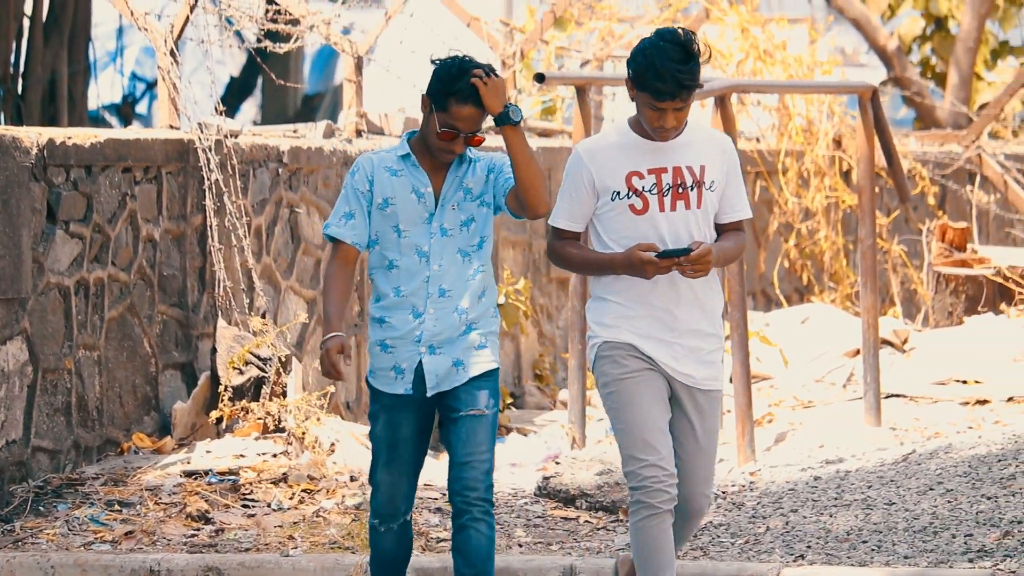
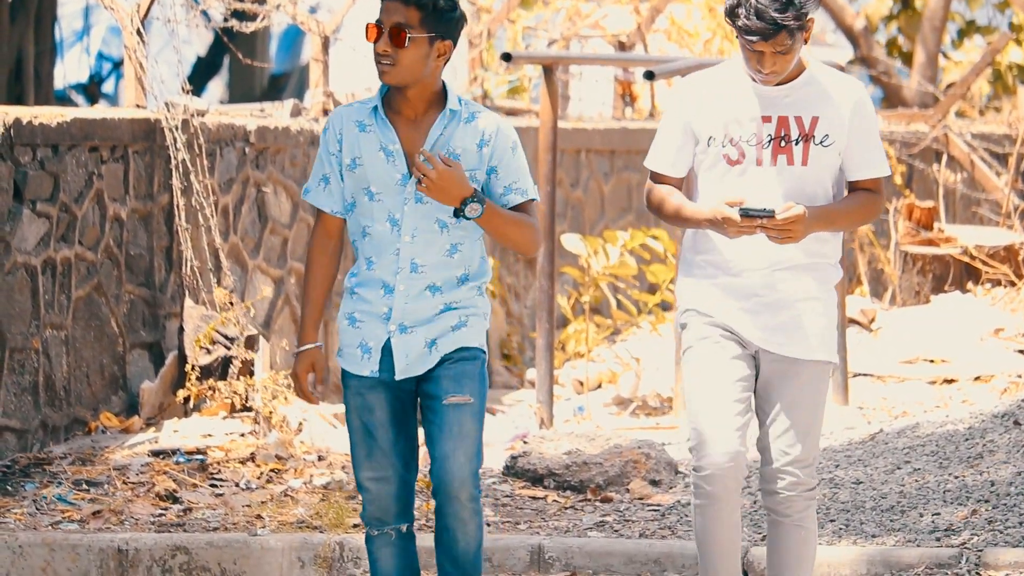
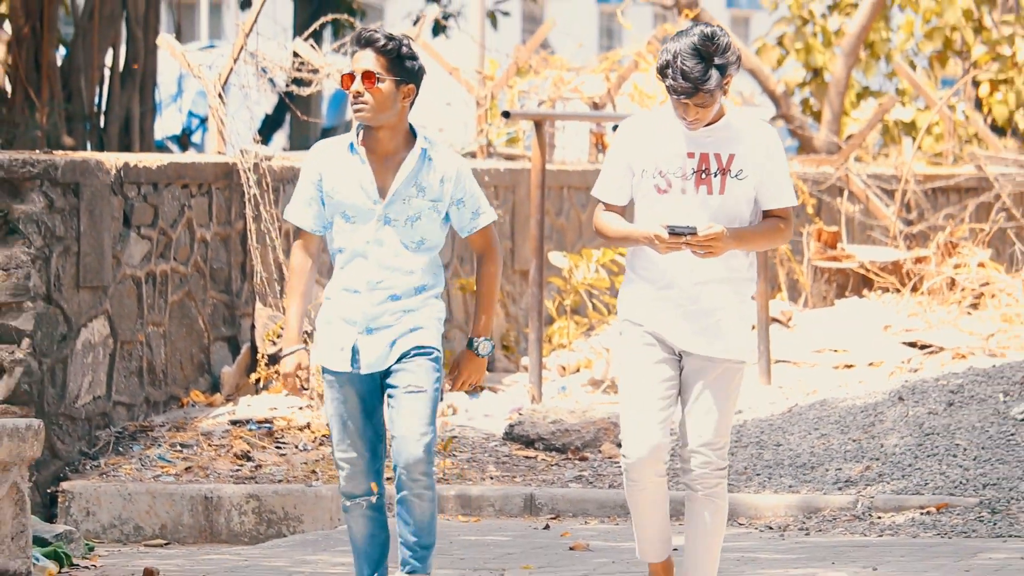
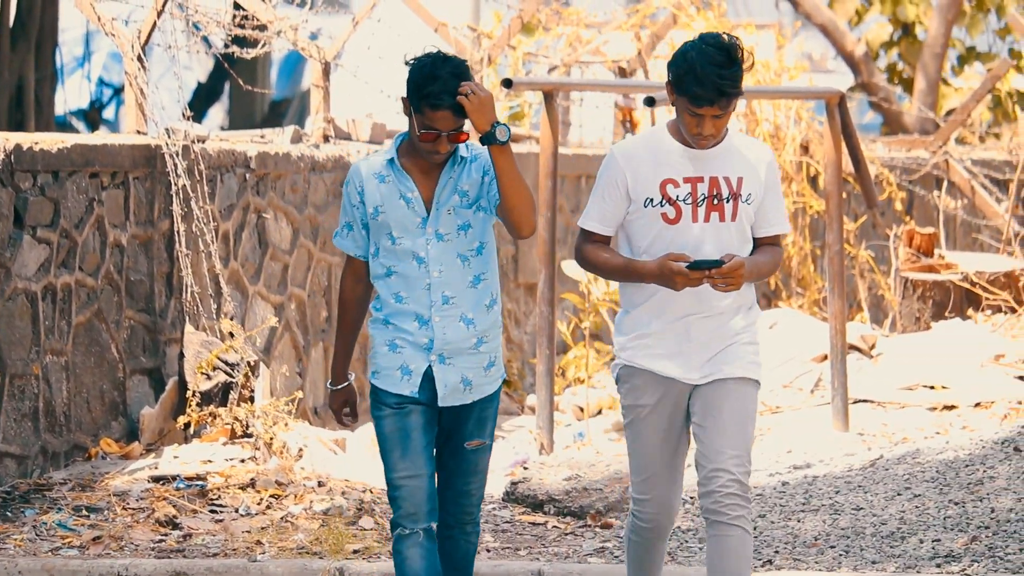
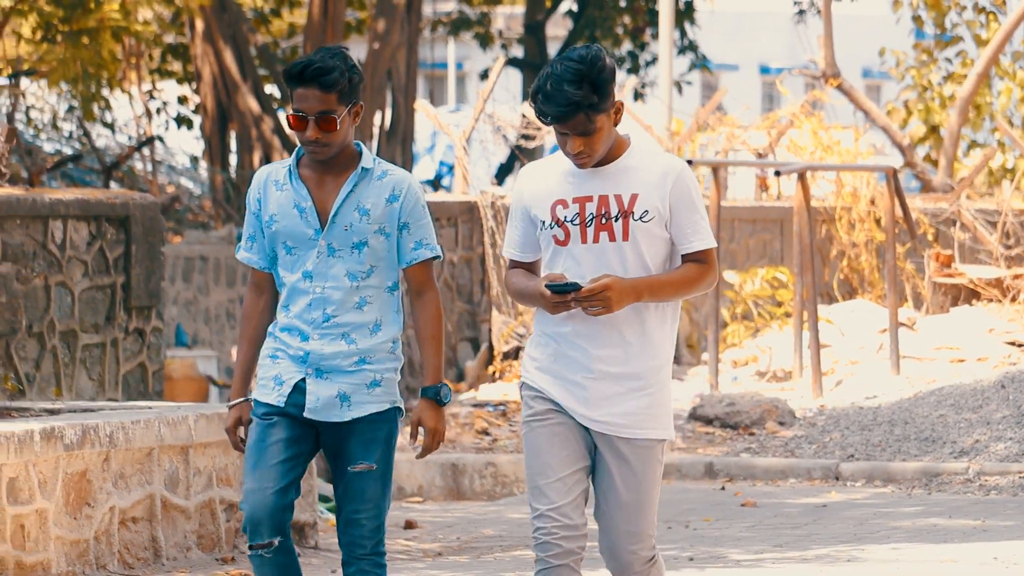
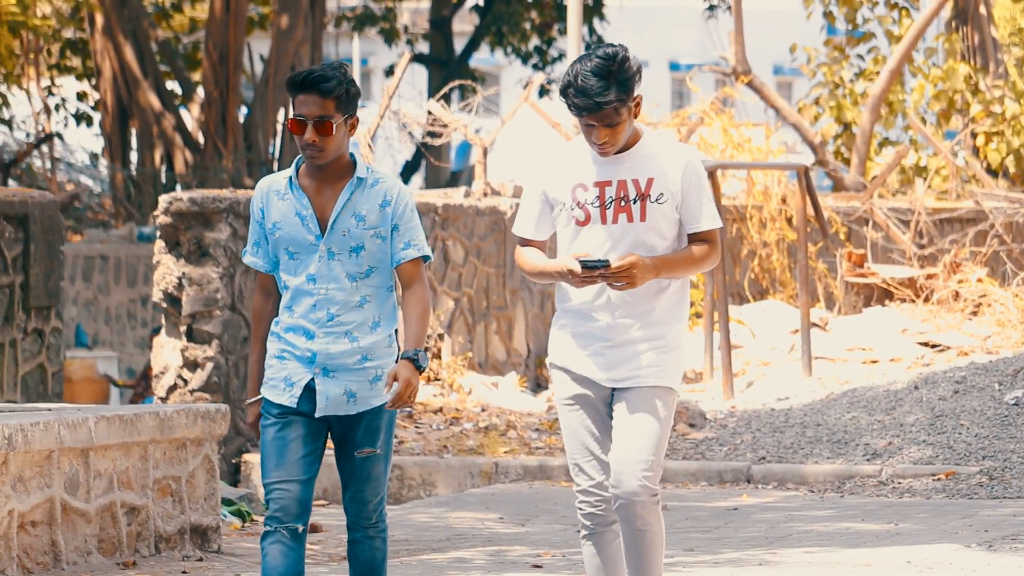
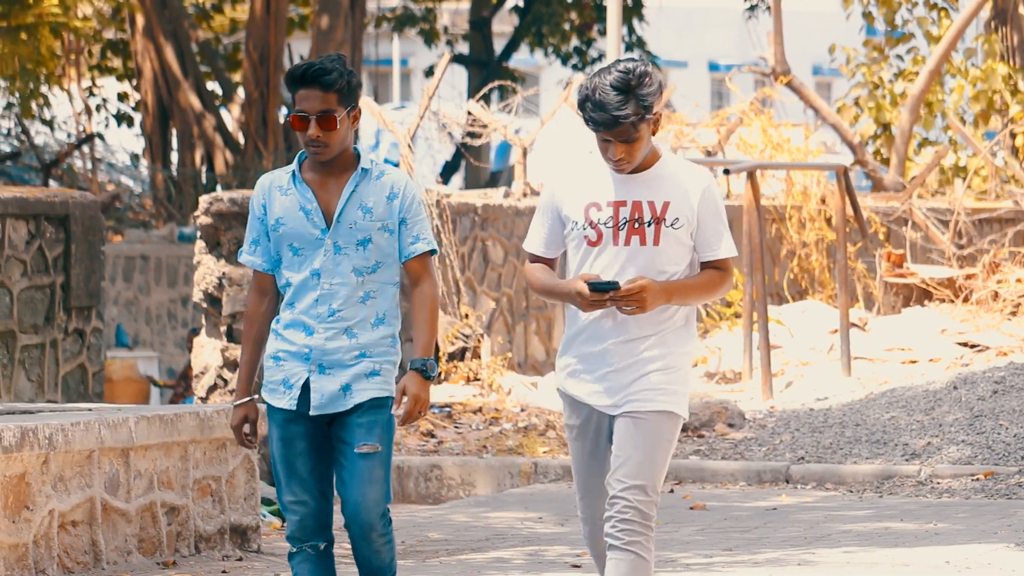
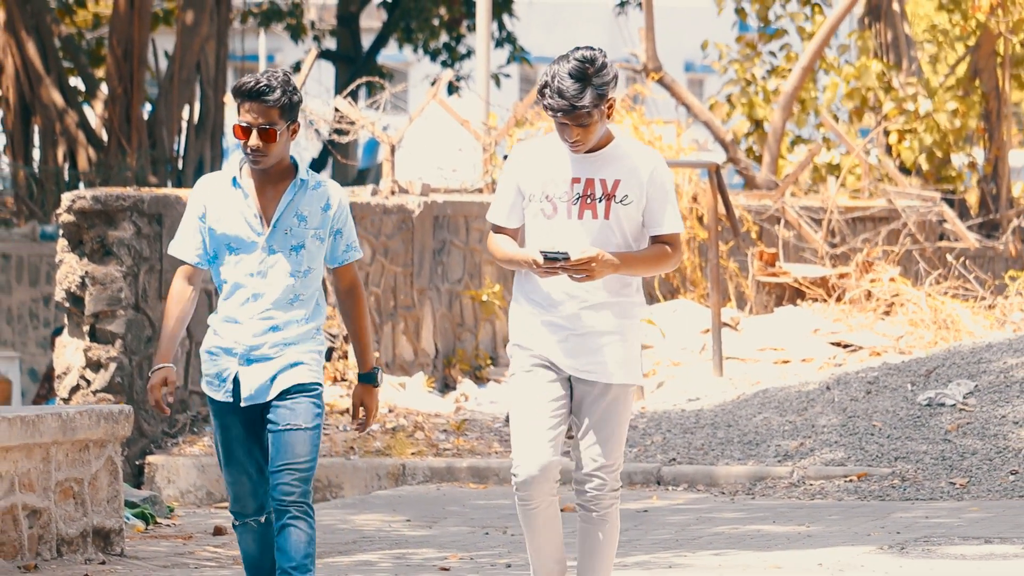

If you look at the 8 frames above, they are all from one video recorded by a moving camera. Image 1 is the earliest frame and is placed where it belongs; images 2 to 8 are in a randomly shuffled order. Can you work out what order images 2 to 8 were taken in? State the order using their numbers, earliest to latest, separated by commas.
4, 2, 3, 8, 6, 7, 5
